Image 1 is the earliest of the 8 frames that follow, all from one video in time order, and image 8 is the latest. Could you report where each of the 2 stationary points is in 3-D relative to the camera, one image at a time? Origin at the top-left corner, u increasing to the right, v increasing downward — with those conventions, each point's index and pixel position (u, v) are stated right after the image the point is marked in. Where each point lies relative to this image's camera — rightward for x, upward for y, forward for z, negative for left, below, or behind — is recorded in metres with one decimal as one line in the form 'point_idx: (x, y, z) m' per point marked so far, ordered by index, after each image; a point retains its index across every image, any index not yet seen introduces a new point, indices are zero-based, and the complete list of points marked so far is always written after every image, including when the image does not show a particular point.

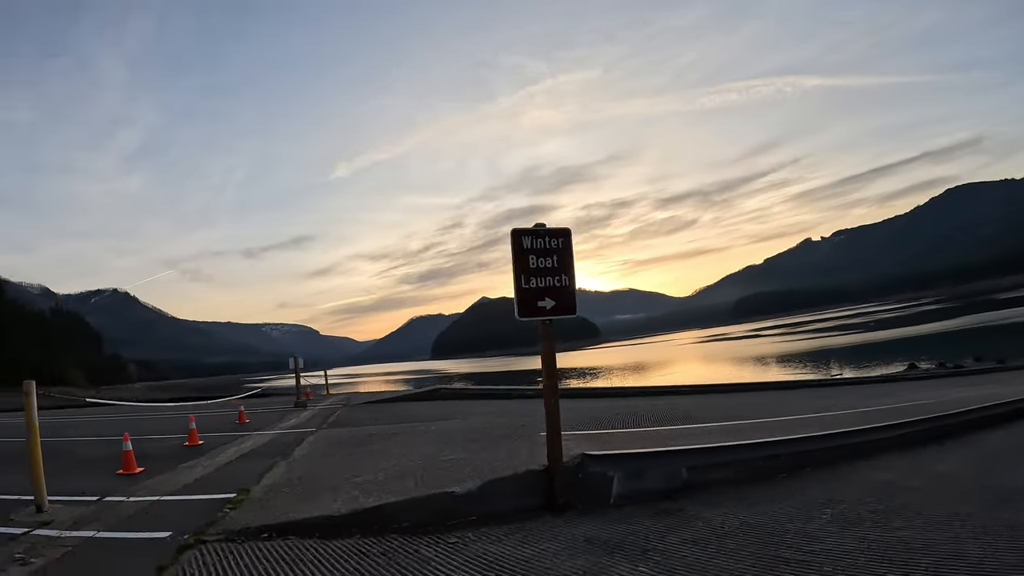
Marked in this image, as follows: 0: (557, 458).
0: (+0.4, -1.2, +3.7) m
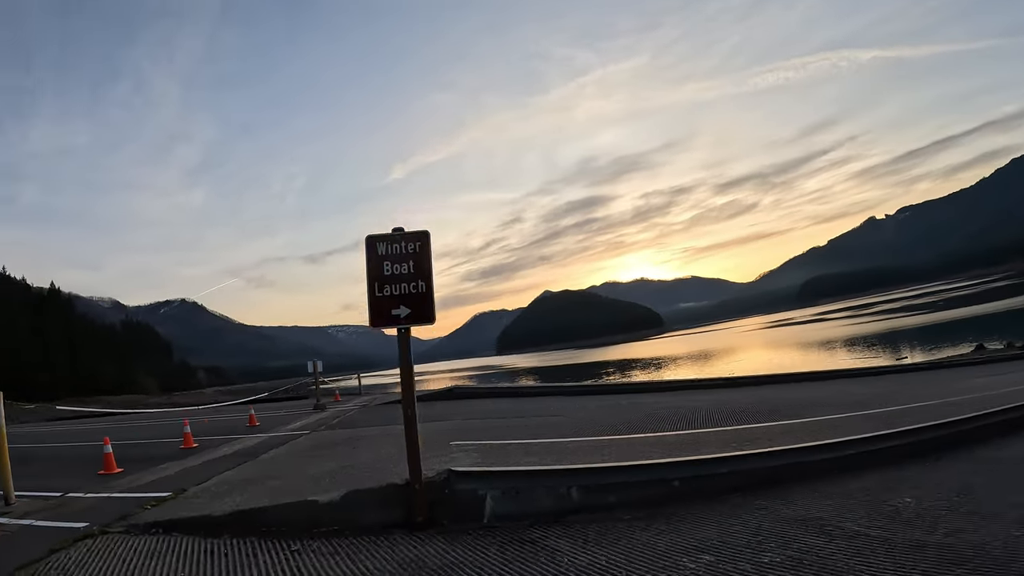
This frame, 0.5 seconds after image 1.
0: (-0.6, -1.3, +3.7) m
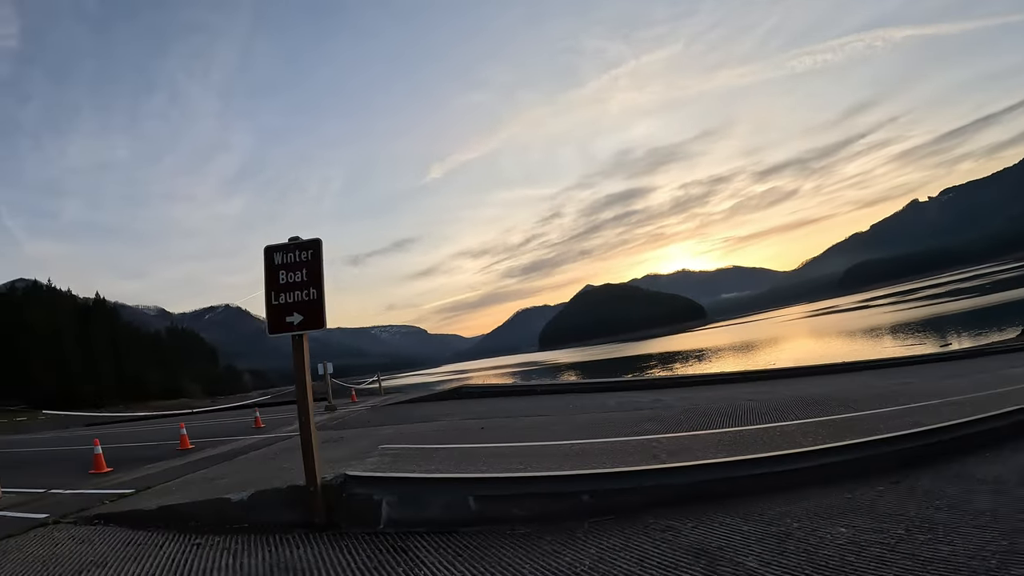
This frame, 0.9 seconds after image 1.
0: (-1.5, -1.4, +4.1) m
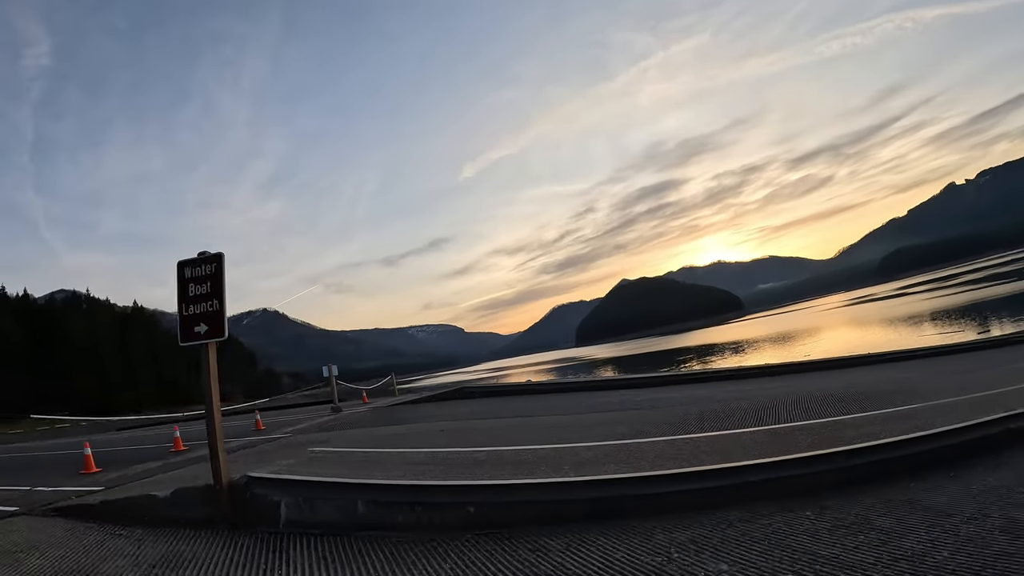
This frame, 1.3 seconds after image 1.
0: (-2.5, -1.7, +4.8) m
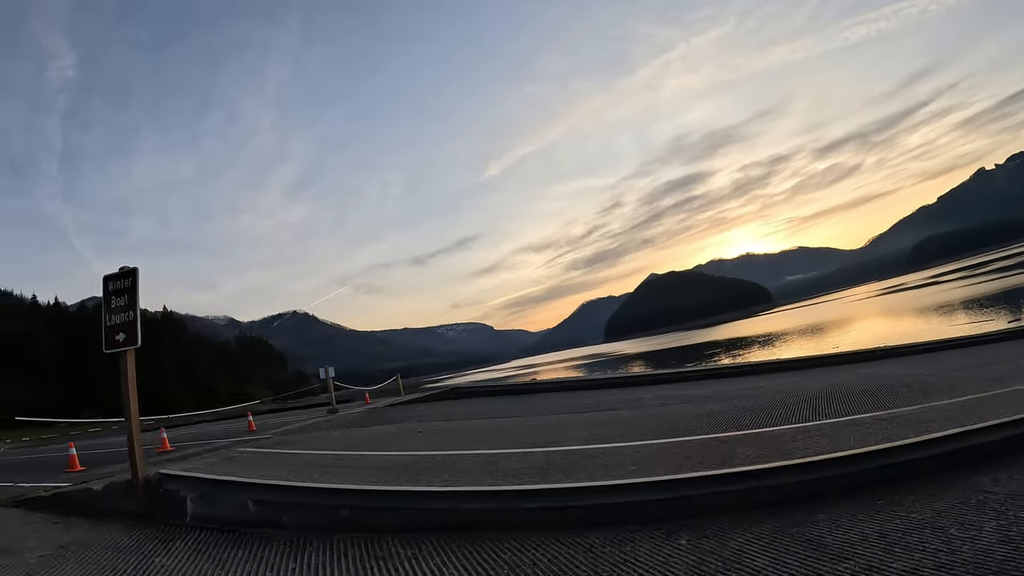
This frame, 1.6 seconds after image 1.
0: (-3.5, -1.8, +5.4) m
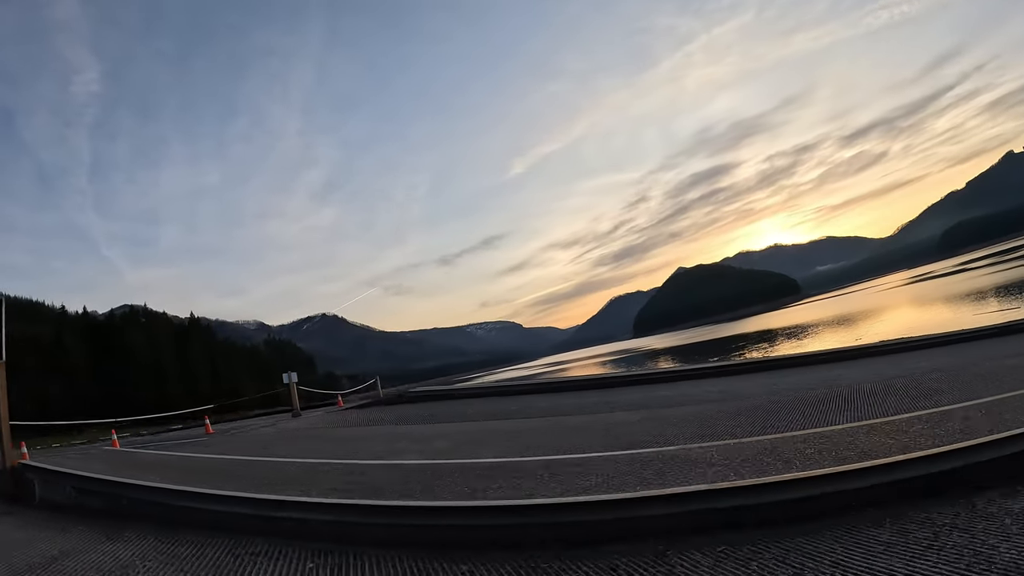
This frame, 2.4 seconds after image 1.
0: (-4.3, -2.3, +6.4) m
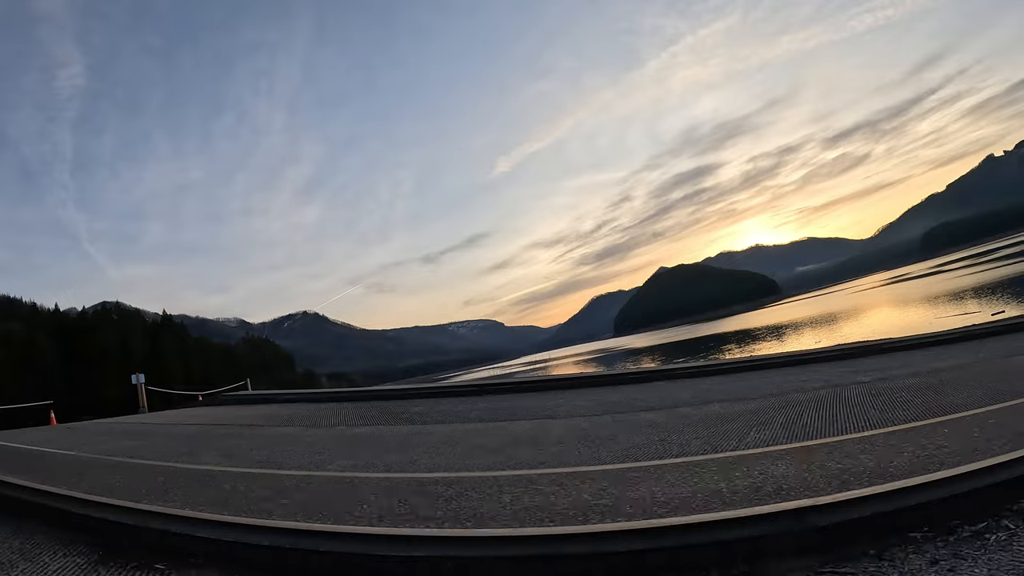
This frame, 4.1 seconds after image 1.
0: (-4.1, -2.1, +5.4) m
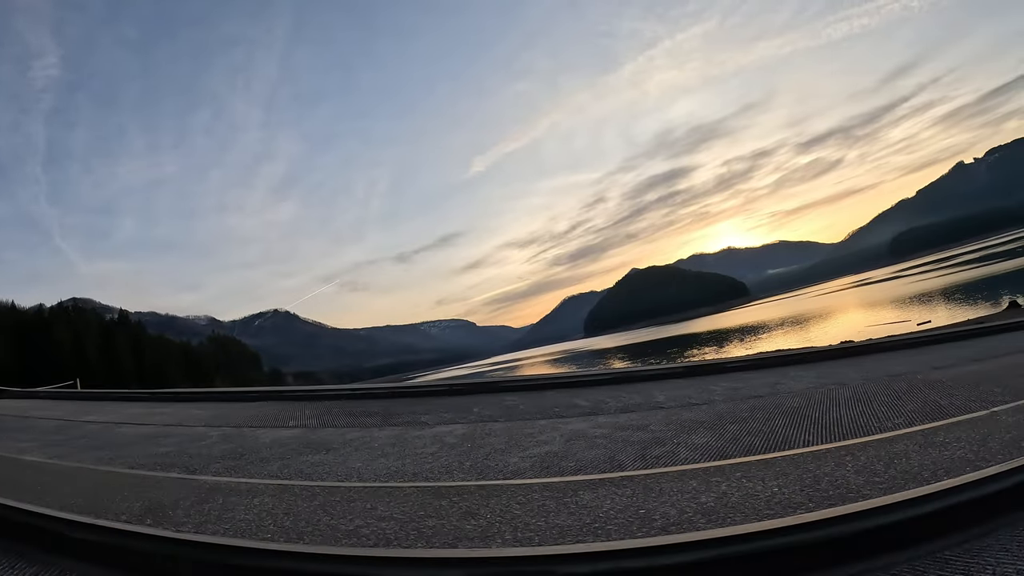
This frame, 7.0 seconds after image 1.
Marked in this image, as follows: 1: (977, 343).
0: (-4.3, -1.8, +3.8) m
1: (+16.7, -1.9, +19.5) m
